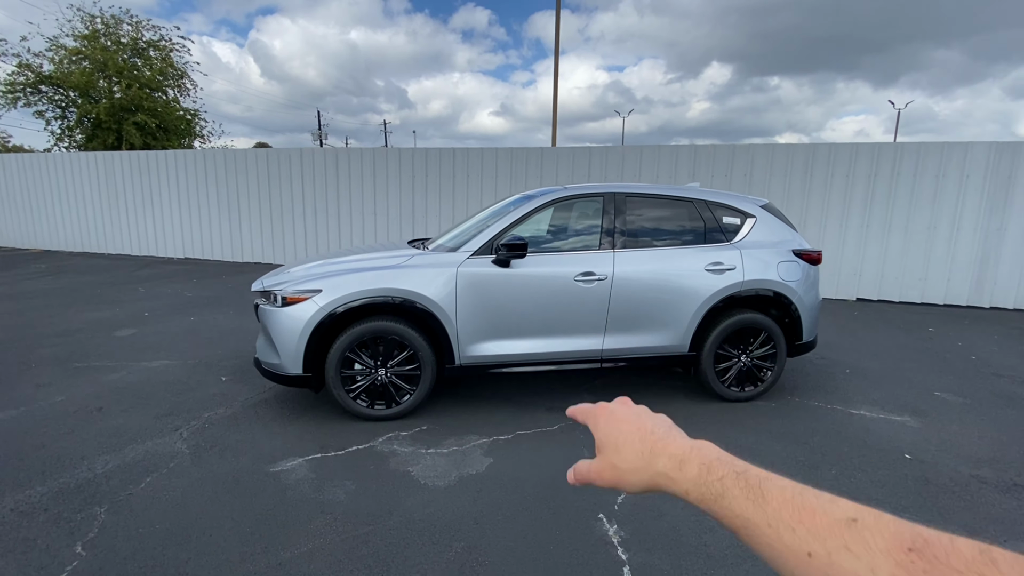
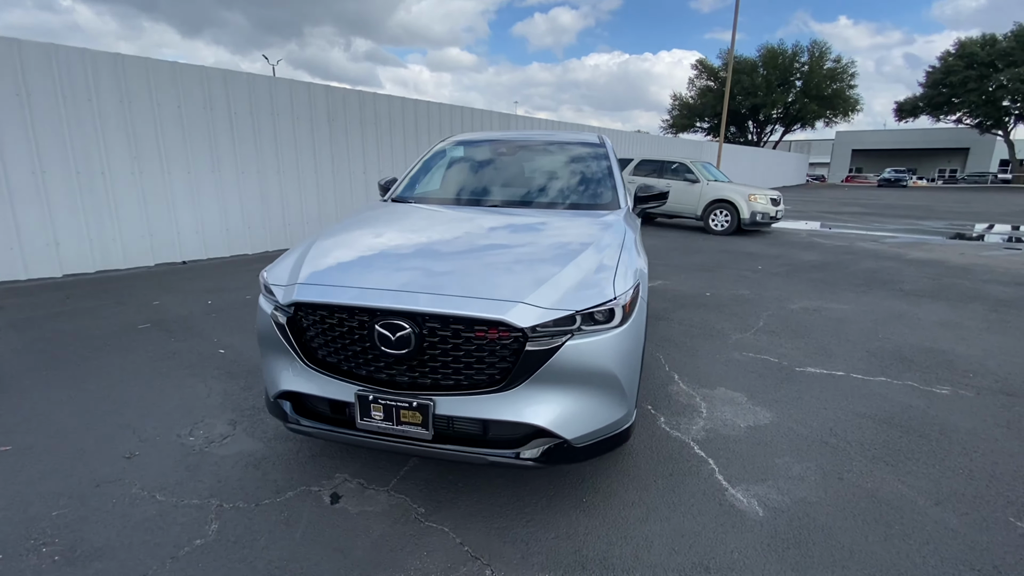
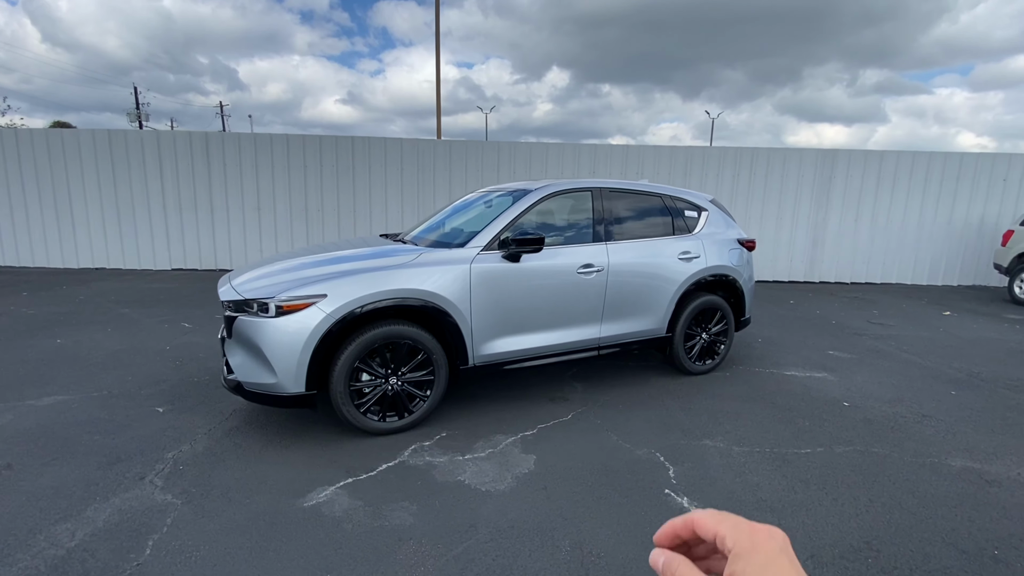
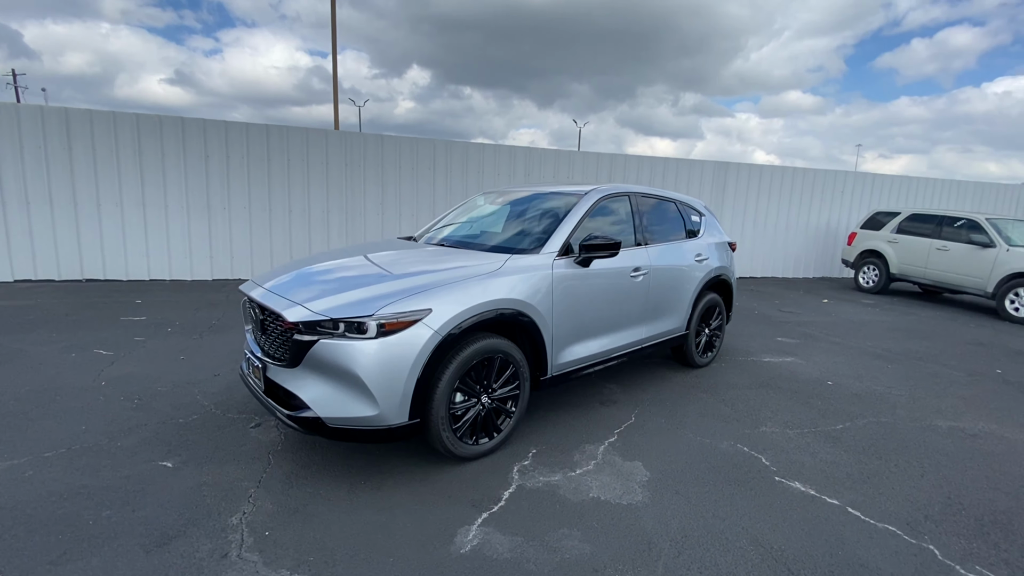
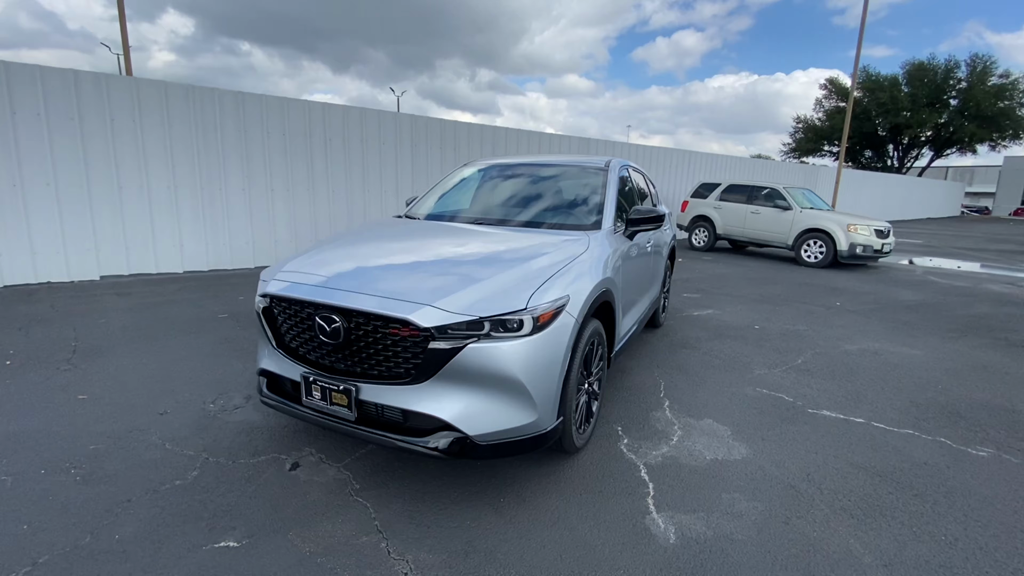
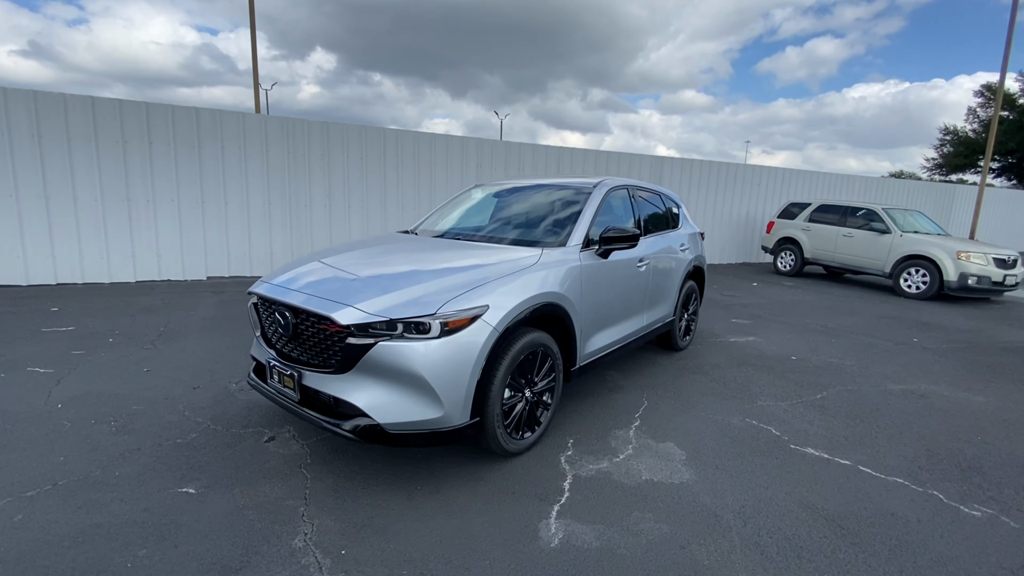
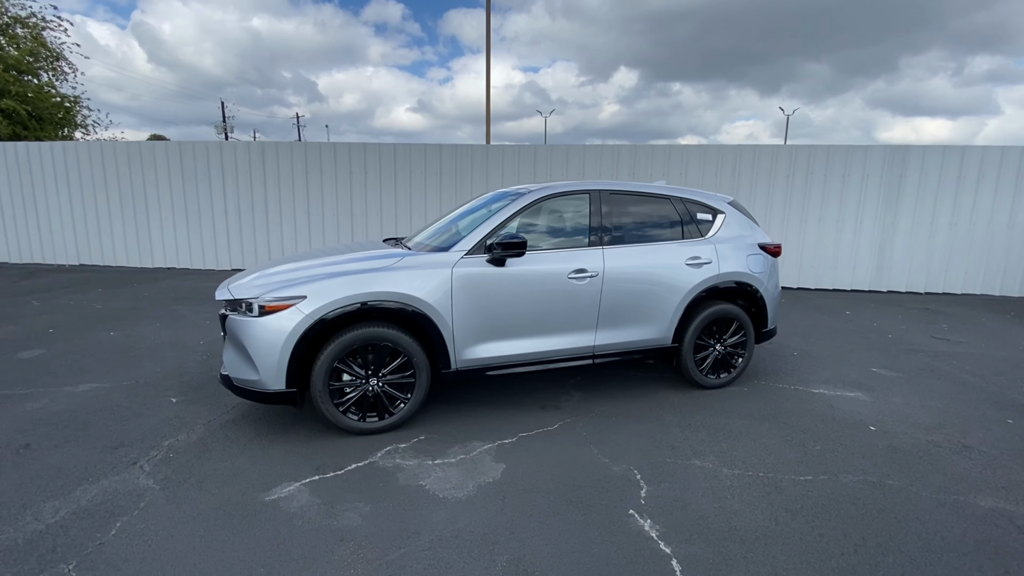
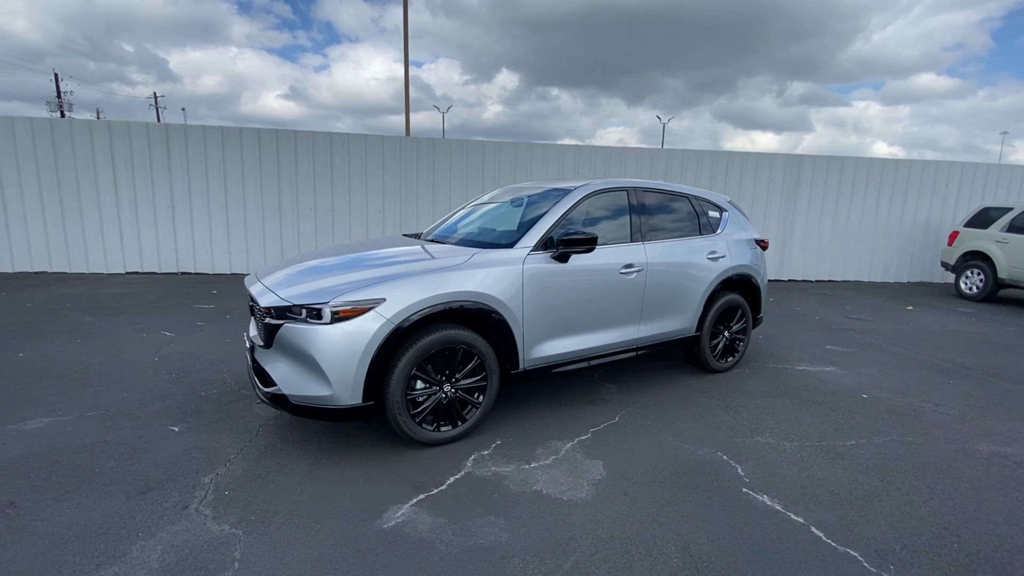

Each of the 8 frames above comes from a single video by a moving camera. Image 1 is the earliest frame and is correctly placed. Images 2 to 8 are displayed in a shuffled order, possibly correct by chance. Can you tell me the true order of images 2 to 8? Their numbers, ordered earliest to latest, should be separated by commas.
7, 3, 8, 4, 6, 5, 2
